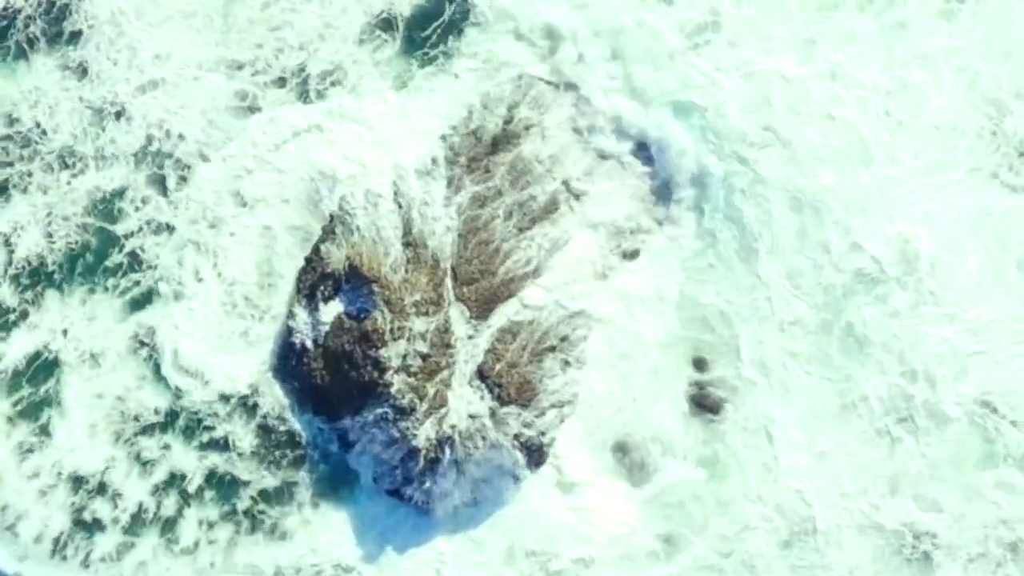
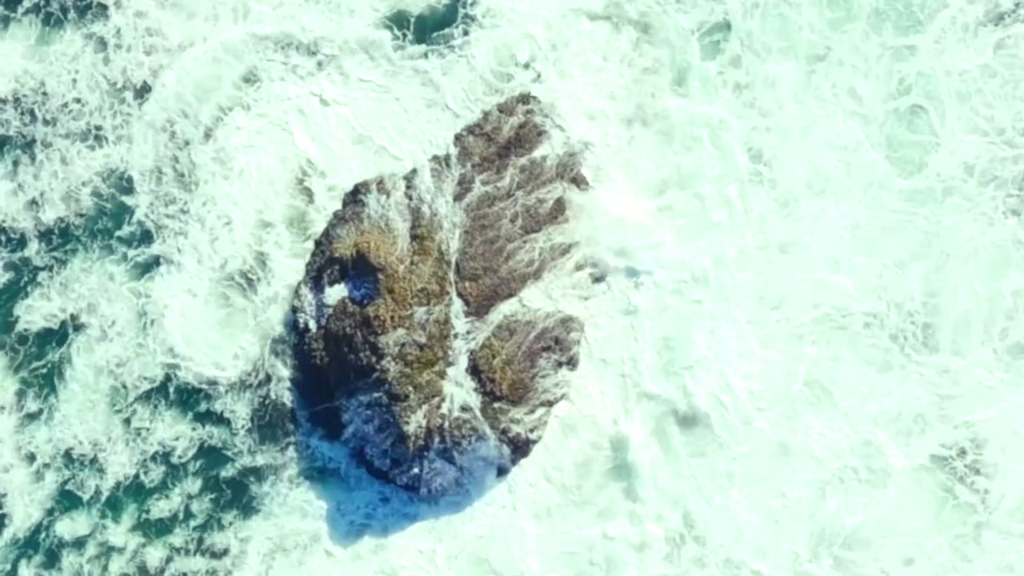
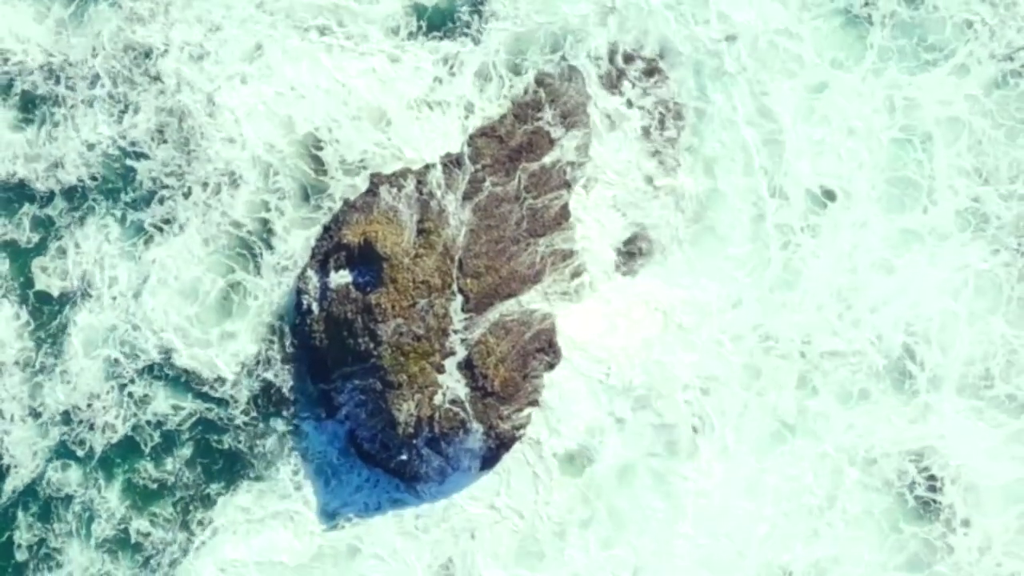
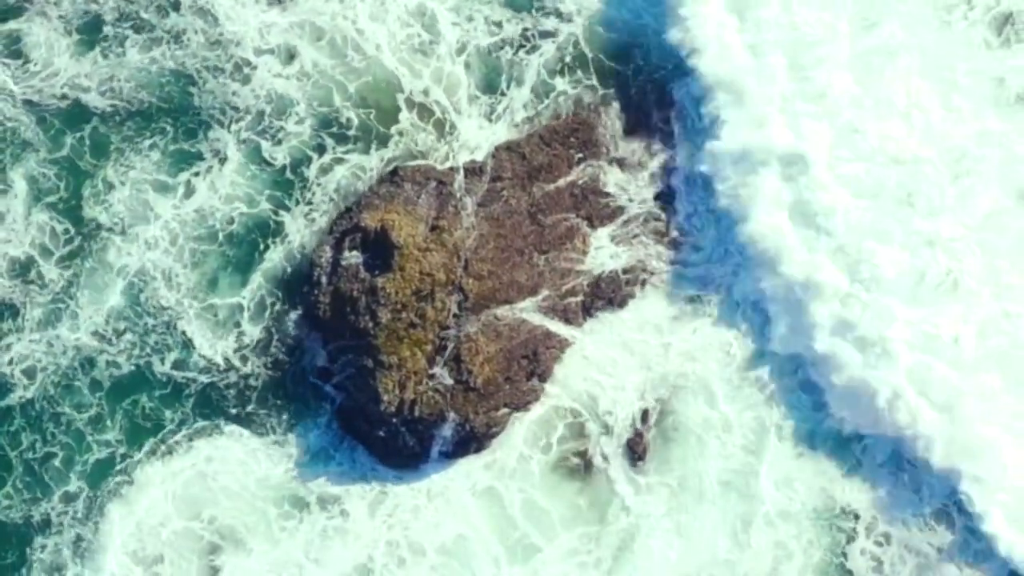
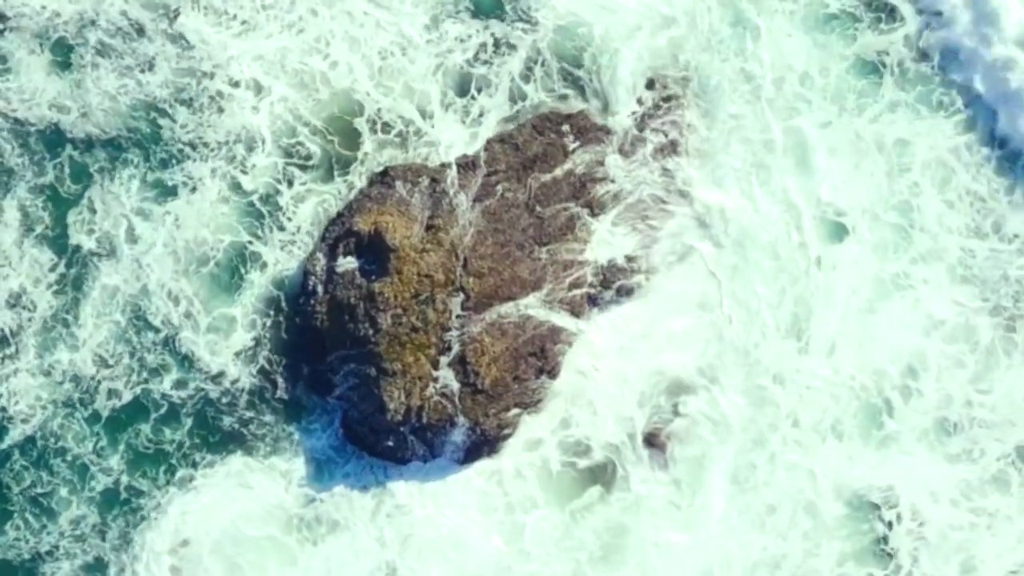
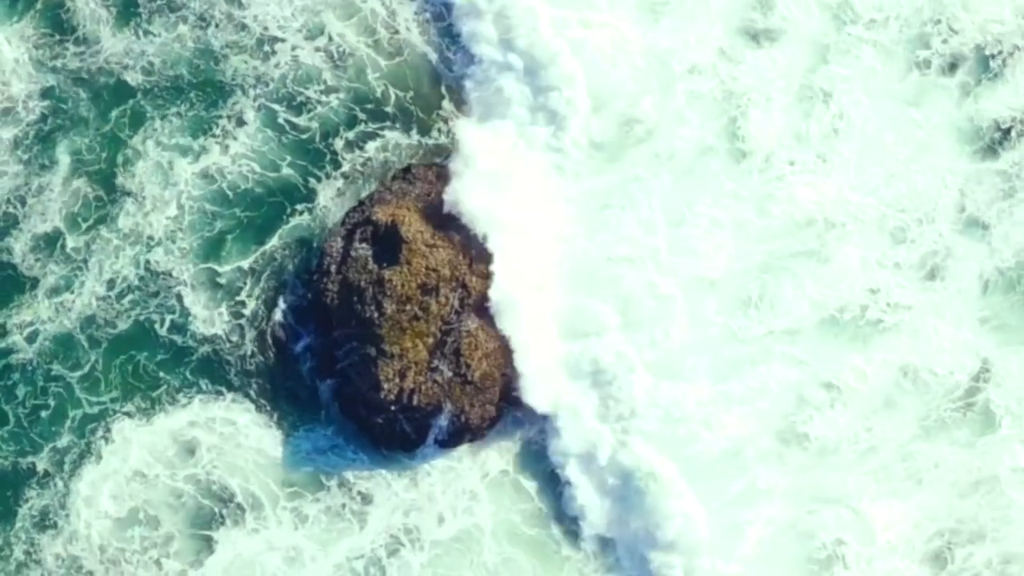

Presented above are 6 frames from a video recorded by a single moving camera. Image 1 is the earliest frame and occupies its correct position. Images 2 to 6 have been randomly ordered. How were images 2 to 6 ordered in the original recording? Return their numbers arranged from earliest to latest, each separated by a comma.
2, 3, 5, 4, 6
